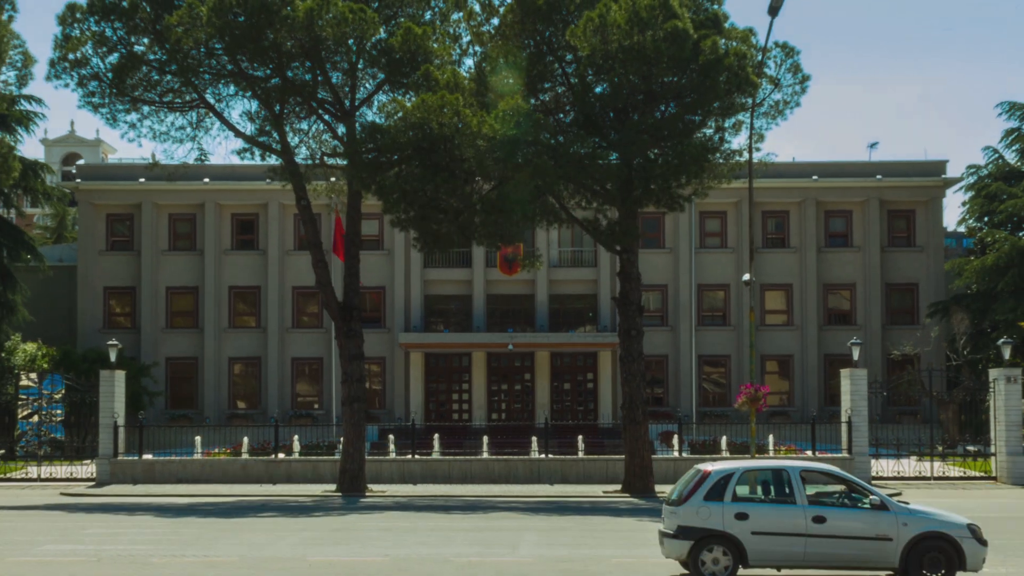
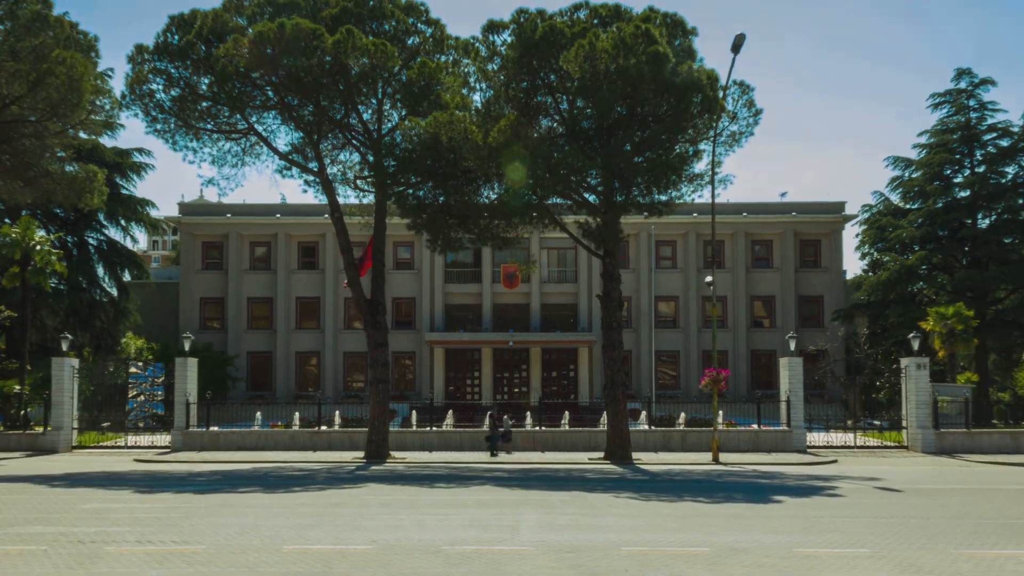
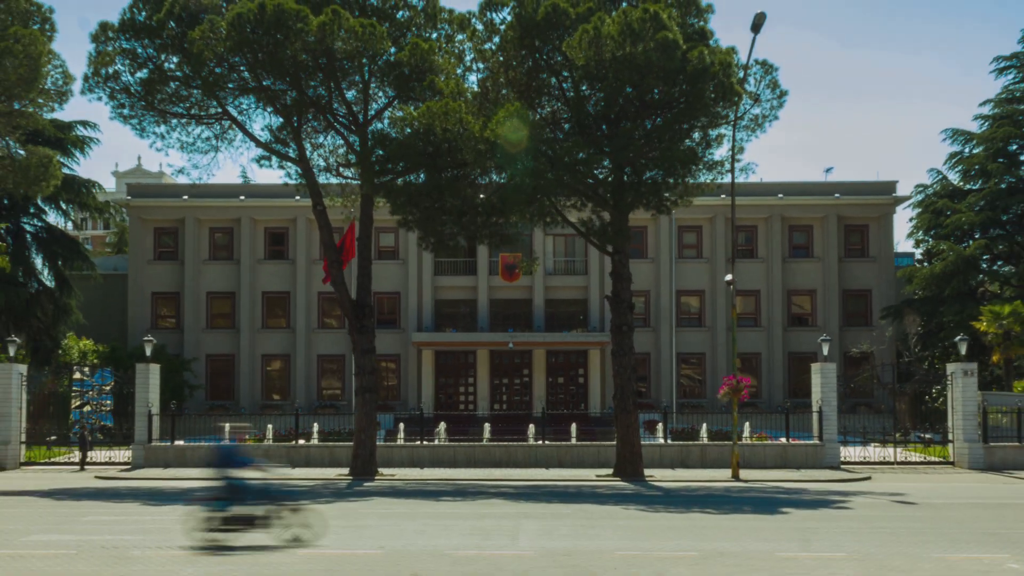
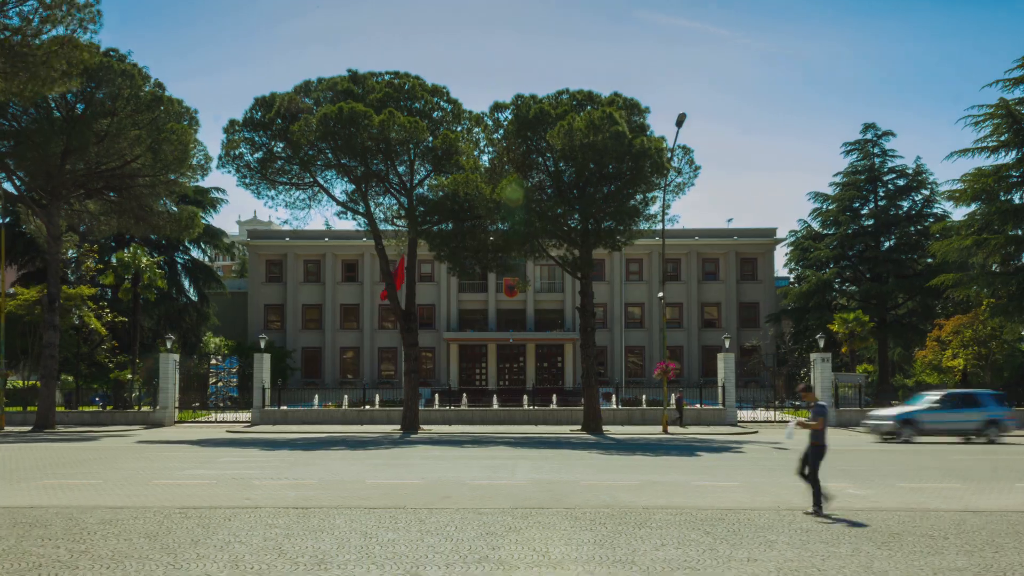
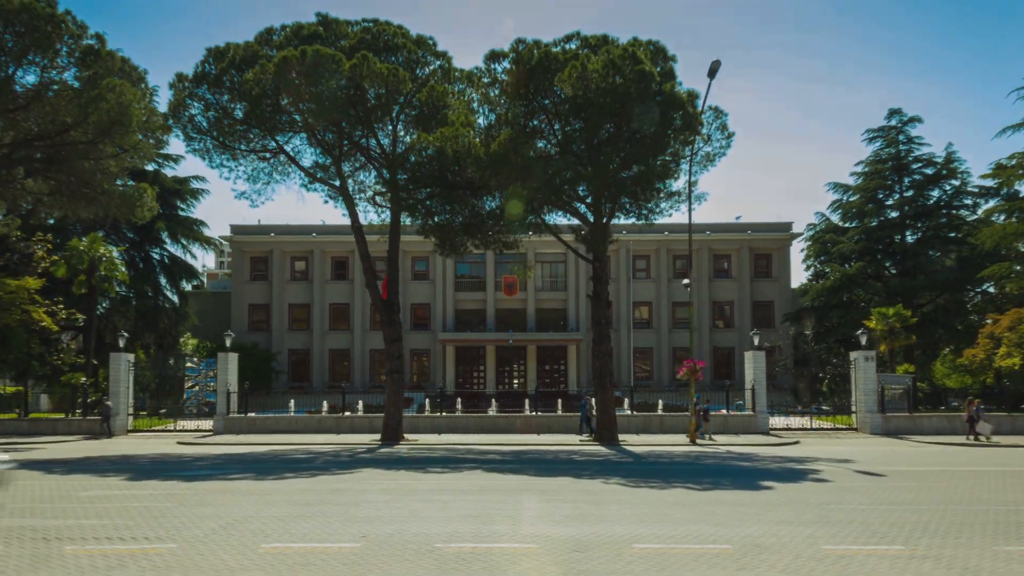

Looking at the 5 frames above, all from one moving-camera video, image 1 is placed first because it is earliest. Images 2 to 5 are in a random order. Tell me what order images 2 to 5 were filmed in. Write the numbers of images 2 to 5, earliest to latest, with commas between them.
3, 2, 5, 4
